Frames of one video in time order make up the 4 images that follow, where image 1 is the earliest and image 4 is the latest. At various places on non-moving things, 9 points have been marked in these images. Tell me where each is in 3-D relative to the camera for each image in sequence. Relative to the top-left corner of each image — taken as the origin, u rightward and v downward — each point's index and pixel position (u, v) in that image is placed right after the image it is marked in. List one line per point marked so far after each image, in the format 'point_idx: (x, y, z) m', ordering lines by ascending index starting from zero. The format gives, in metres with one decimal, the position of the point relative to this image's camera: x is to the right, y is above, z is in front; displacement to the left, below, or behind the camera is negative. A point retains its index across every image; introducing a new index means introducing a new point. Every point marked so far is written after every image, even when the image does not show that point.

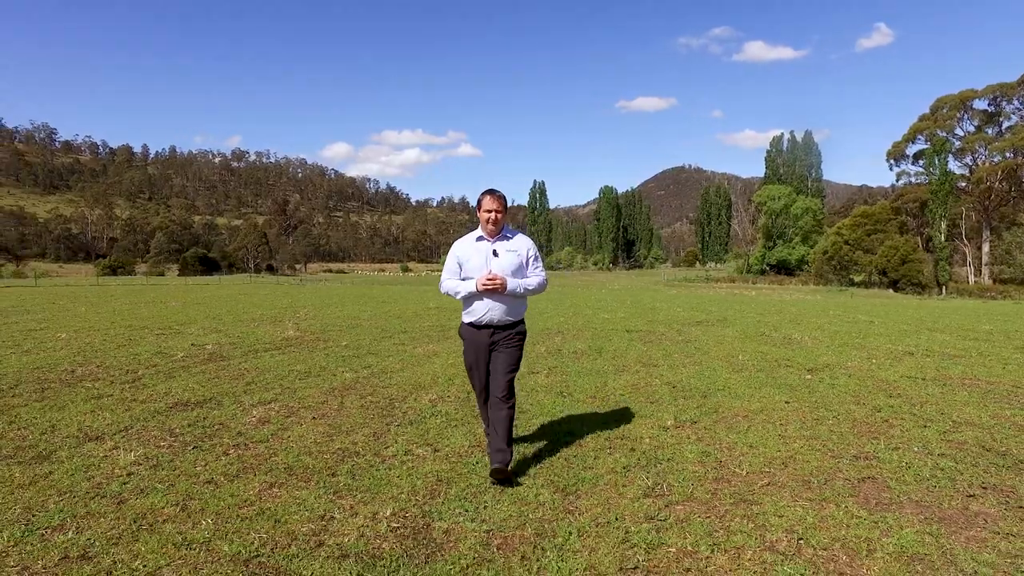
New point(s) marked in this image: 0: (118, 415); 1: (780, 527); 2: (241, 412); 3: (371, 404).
0: (-5.0, -1.6, +7.4) m
1: (+1.9, -1.7, +4.1) m
2: (-3.5, -1.6, +7.4) m
3: (-1.9, -1.5, +7.7) m
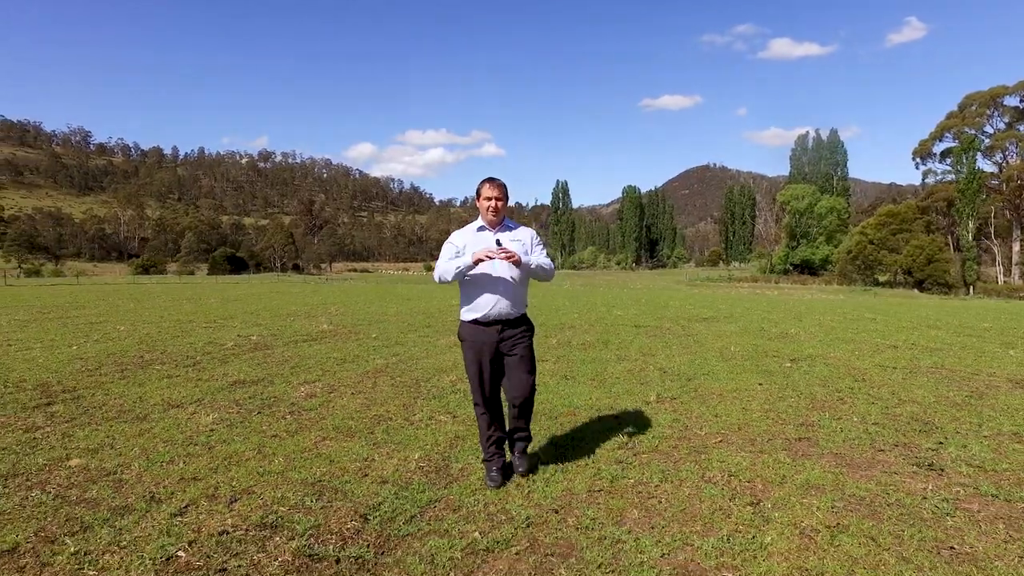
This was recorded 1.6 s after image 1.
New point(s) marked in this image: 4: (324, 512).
0: (-4.9, -1.5, +8.8) m
1: (+1.9, -1.6, +5.2) m
2: (-3.4, -1.5, +8.8) m
3: (-1.7, -1.5, +9.0) m
4: (-1.5, -1.7, +4.5) m
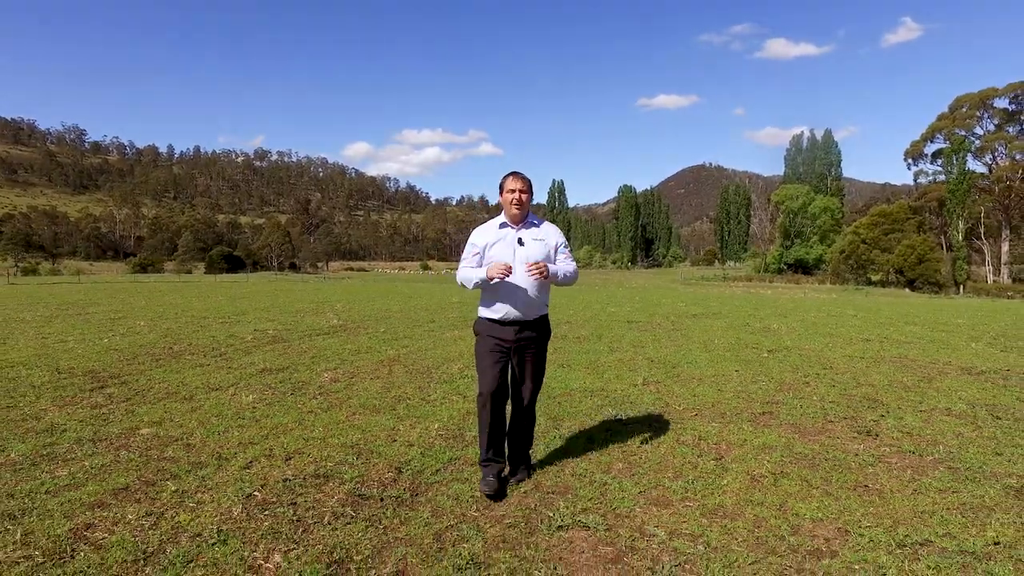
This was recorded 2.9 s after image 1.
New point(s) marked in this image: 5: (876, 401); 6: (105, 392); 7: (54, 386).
0: (-4.9, -1.5, +9.7) m
1: (+1.9, -1.6, +6.2) m
2: (-3.4, -1.5, +9.8) m
3: (-1.7, -1.4, +9.9) m
4: (-1.4, -1.7, +5.4) m
5: (+4.8, -1.5, +7.5) m
6: (-5.9, -1.5, +8.4) m
7: (-7.0, -1.5, +8.7) m
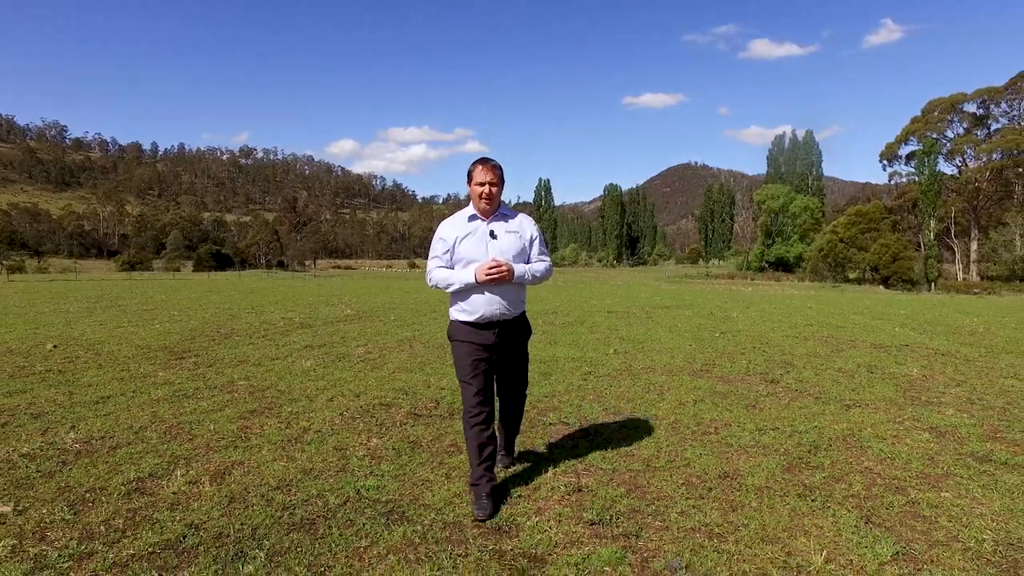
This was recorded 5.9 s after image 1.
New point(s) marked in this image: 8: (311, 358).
0: (-4.9, -1.3, +11.9) m
1: (+2.0, -1.4, +8.5) m
2: (-3.4, -1.3, +12.0) m
3: (-1.7, -1.2, +12.2) m
4: (-1.4, -1.5, +7.7) m
5: (+4.8, -1.3, +9.9) m
6: (-5.9, -1.3, +10.5) m
7: (-7.0, -1.3, +10.8) m
8: (-3.8, -1.4, +10.7) m
